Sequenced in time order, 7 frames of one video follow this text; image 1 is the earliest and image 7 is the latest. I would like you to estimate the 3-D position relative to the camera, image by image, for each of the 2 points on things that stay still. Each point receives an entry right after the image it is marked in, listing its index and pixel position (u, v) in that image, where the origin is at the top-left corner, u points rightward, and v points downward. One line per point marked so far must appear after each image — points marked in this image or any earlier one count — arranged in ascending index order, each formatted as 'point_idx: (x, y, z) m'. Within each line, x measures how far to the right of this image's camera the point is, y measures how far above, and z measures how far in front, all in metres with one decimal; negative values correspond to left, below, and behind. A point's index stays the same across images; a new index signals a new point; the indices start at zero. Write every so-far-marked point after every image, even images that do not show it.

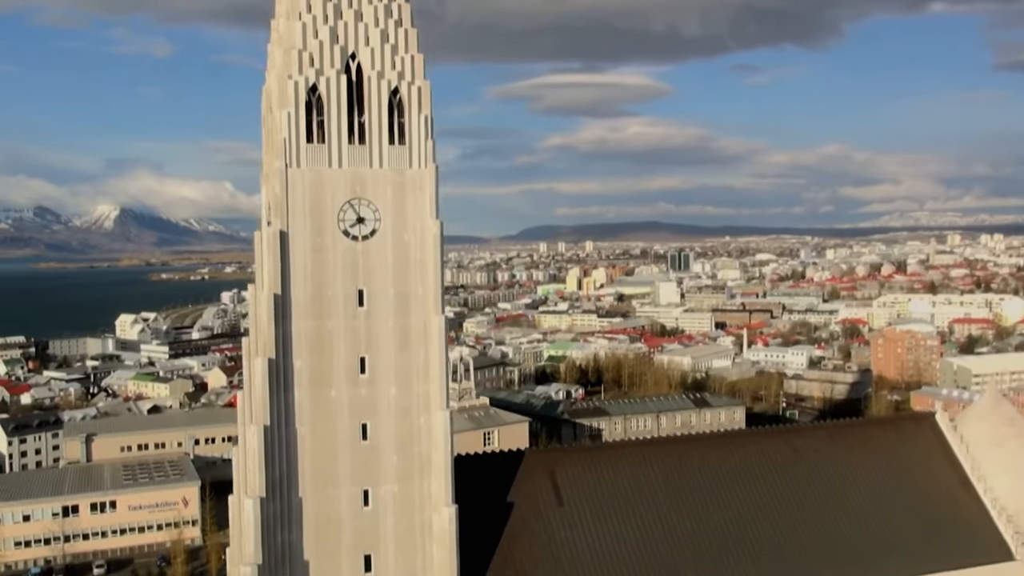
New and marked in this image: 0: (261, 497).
0: (-1.5, -1.2, +5.4) m
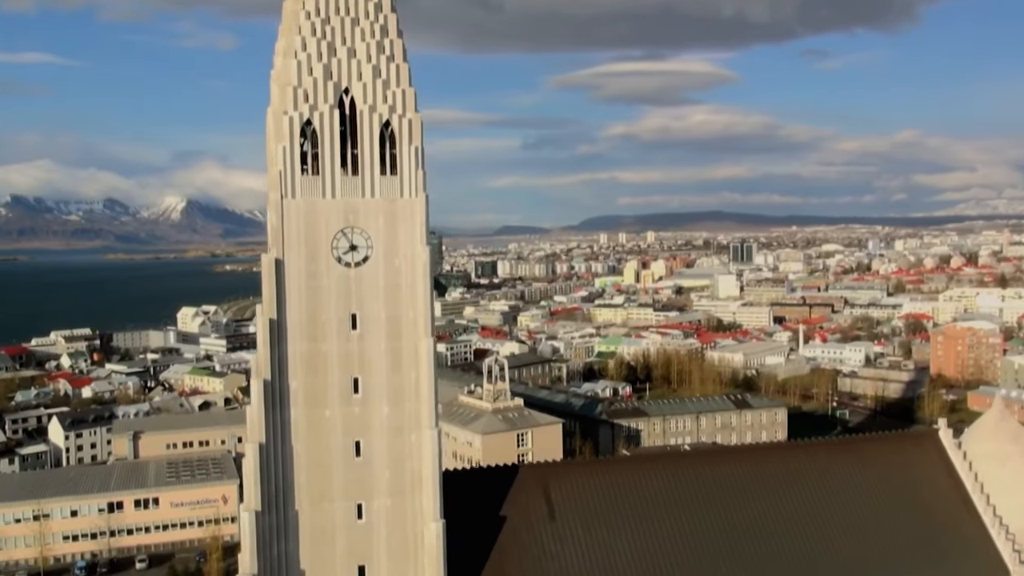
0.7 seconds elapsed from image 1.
0: (-1.6, -1.4, +5.7) m
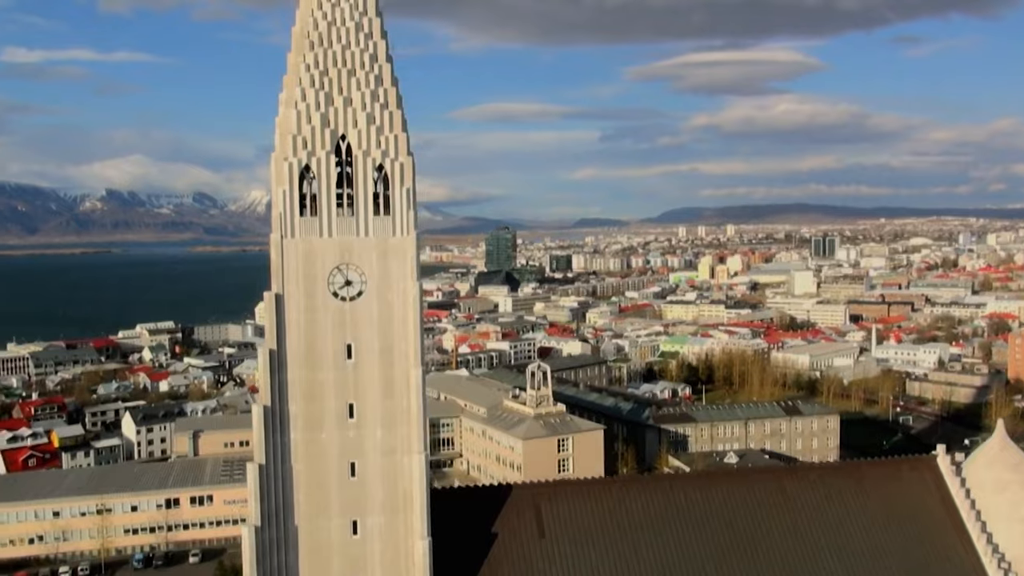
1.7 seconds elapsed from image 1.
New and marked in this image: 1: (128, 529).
0: (-1.7, -1.6, +6.2) m
1: (-6.0, -3.8, +14.4) m
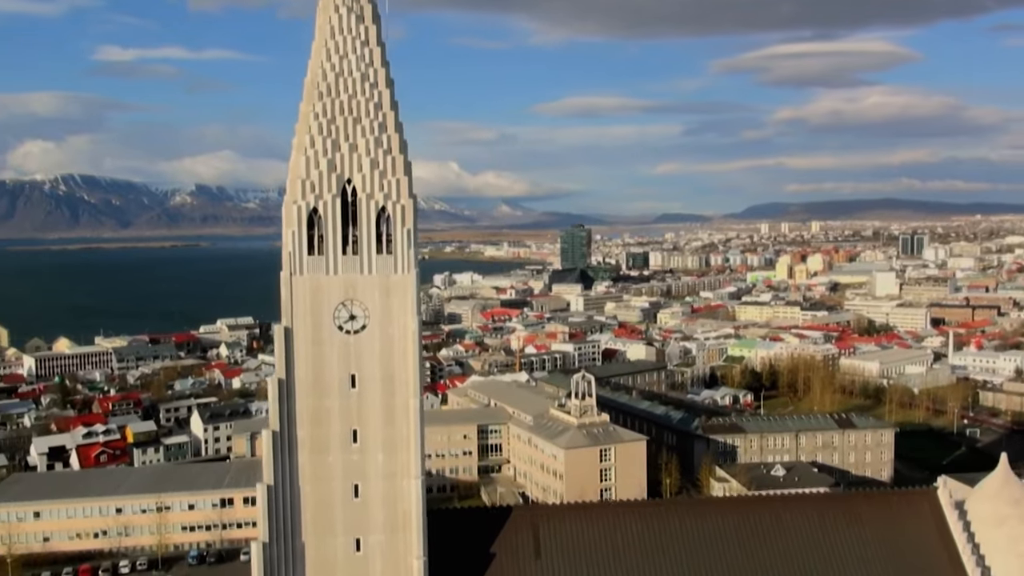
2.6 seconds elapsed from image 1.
0: (-1.8, -1.8, +6.7) m
1: (-5.4, -3.9, +15.2) m
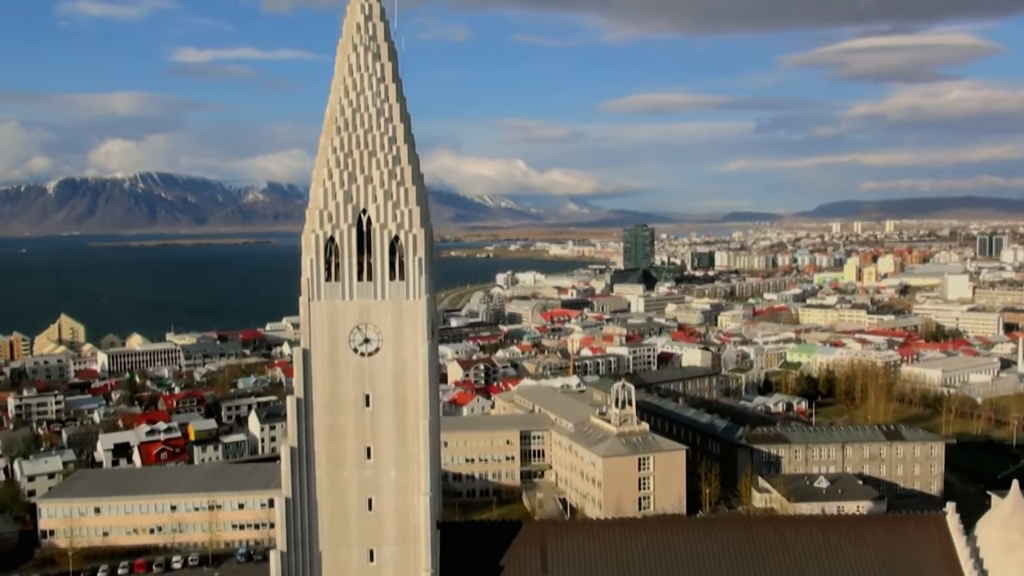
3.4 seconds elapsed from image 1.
0: (-1.8, -2.0, +7.1) m
1: (-4.8, -4.1, +15.9) m
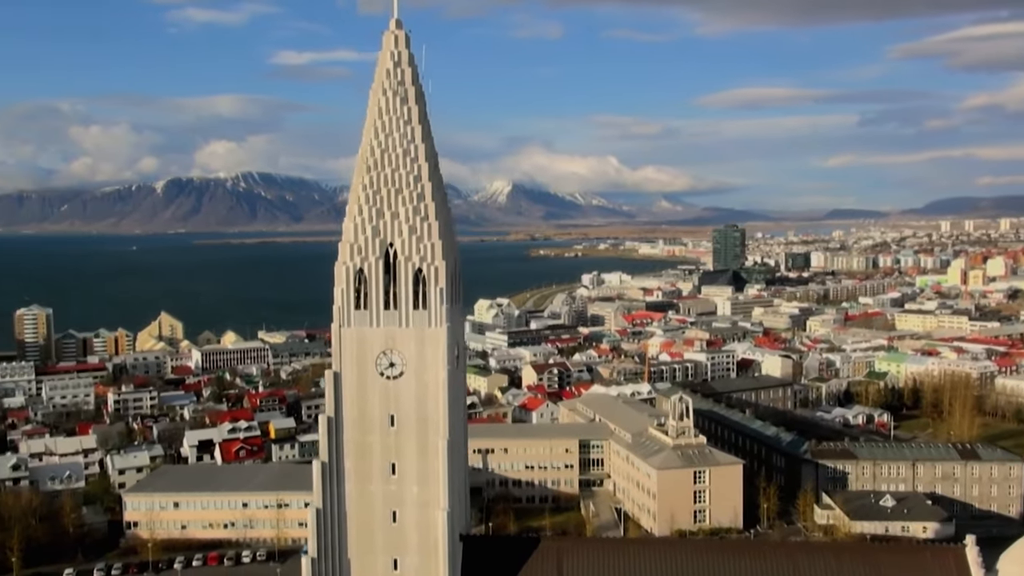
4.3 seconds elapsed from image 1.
0: (-1.7, -2.3, +7.7) m
1: (-3.8, -4.3, +16.7) m
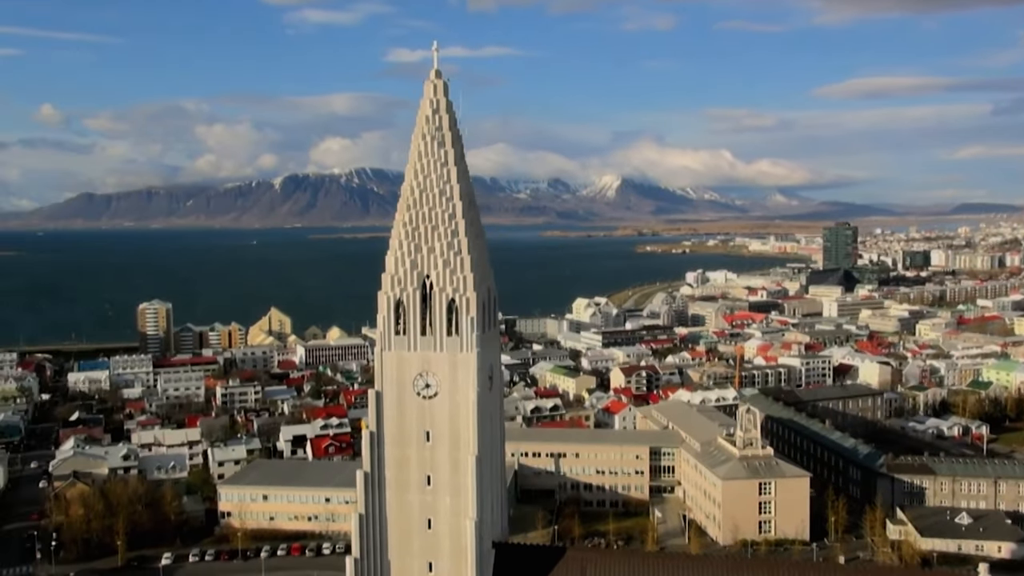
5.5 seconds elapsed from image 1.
0: (-1.4, -2.5, +8.5) m
1: (-2.6, -4.5, +17.8) m
